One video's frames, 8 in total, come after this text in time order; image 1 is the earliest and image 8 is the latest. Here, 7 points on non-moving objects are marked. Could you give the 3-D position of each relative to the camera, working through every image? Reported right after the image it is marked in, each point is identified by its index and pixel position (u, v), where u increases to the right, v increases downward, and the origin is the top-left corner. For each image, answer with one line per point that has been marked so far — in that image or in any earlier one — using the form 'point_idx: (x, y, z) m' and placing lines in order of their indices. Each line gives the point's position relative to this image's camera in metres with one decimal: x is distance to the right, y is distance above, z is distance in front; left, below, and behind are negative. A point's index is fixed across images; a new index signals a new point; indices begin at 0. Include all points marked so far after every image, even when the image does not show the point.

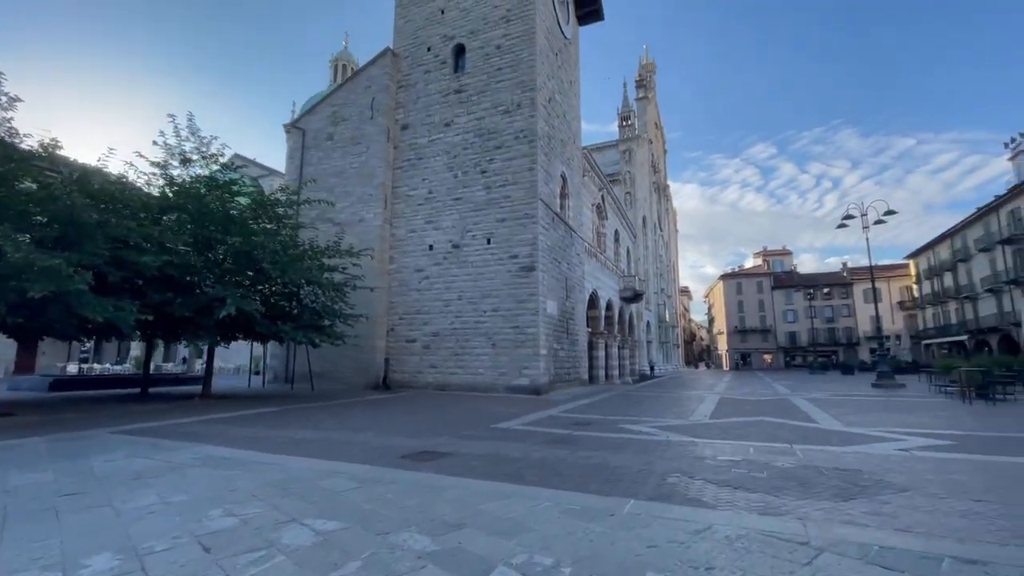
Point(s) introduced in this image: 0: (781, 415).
0: (+6.0, -2.9, +10.7) m
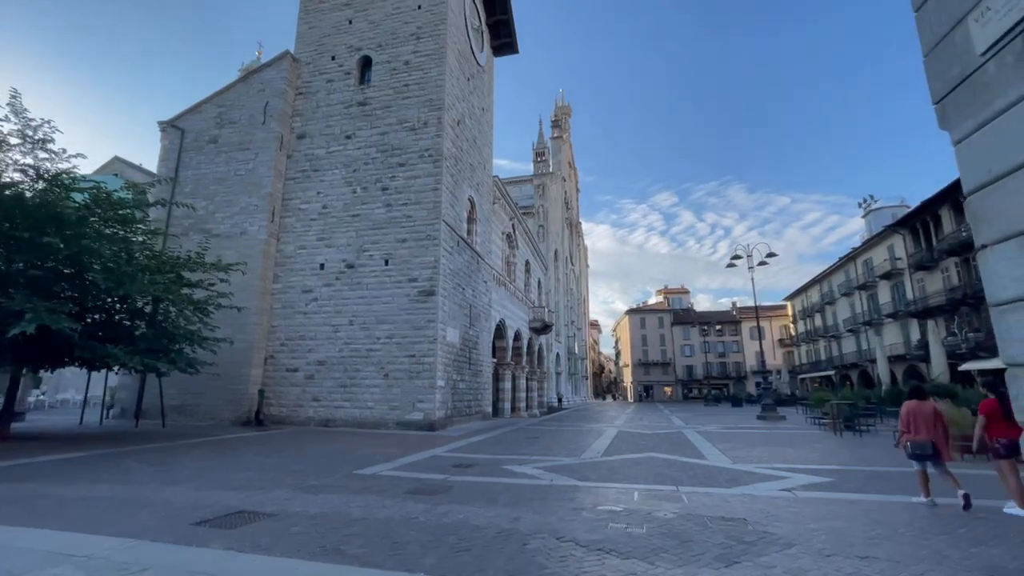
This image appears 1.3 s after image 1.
0: (+3.5, -3.6, +10.4) m
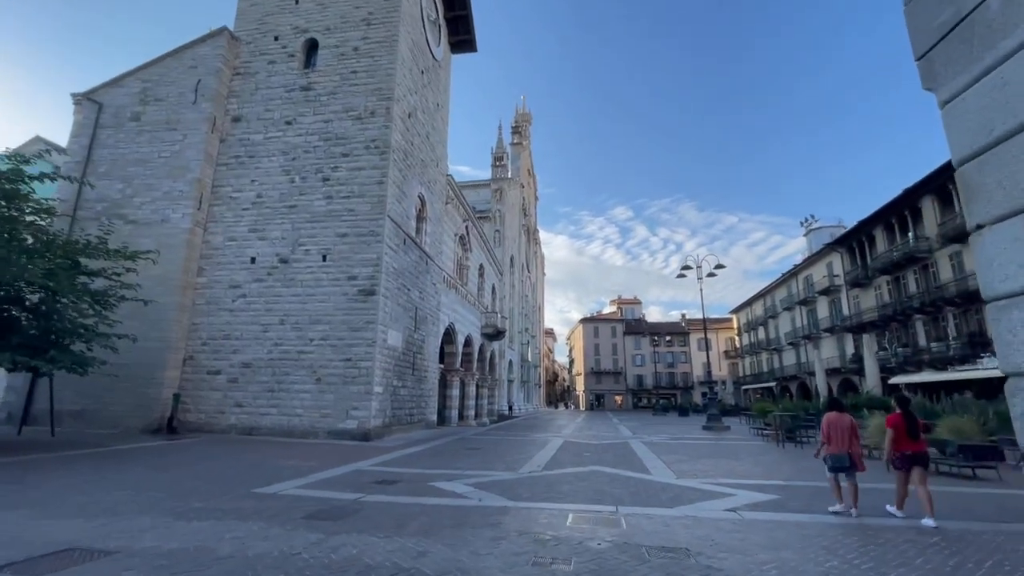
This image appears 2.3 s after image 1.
0: (+2.2, -3.7, +9.8) m
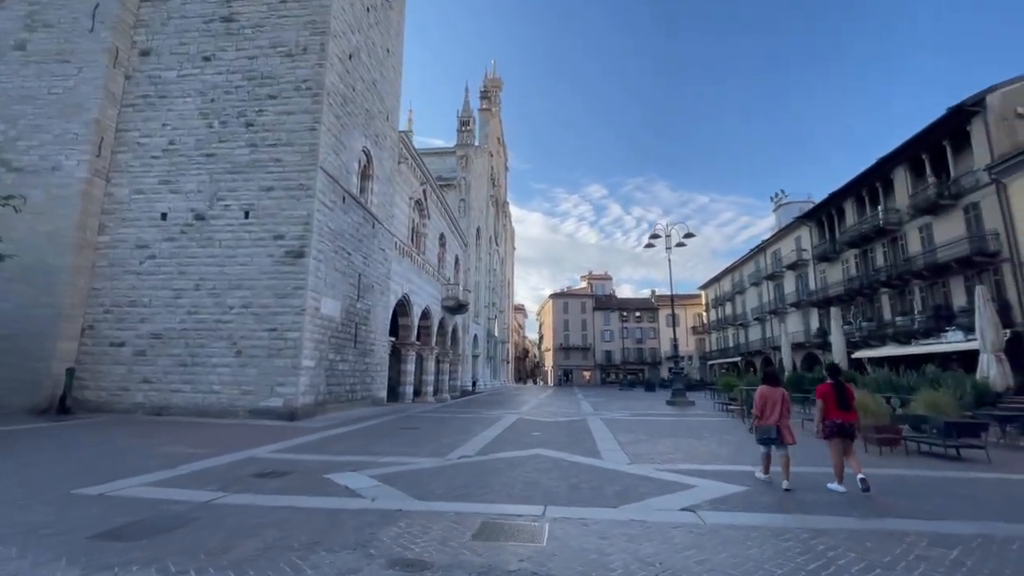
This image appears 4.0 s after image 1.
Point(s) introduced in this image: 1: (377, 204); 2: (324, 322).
0: (+1.0, -2.9, +8.6) m
1: (-5.4, +3.3, +18.9) m
2: (-5.7, -1.0, +14.5) m
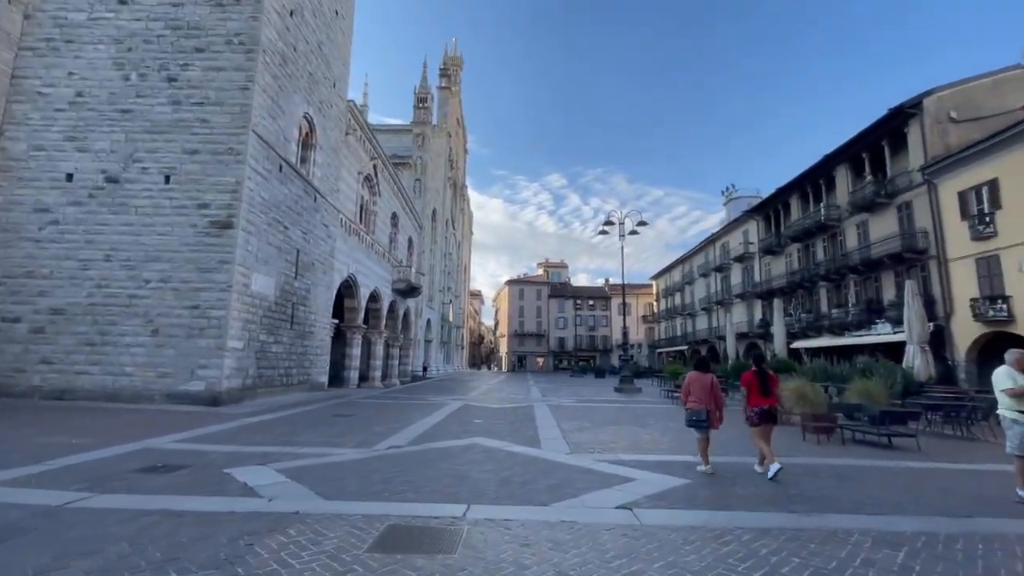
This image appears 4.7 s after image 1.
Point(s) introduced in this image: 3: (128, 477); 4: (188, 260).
0: (-0.1, -2.5, +8.2) m
1: (-7.2, +4.2, +17.7) m
2: (-7.2, -0.3, +13.4) m
3: (-3.9, -1.9, +4.9) m
4: (-8.4, +0.7, +12.4) m
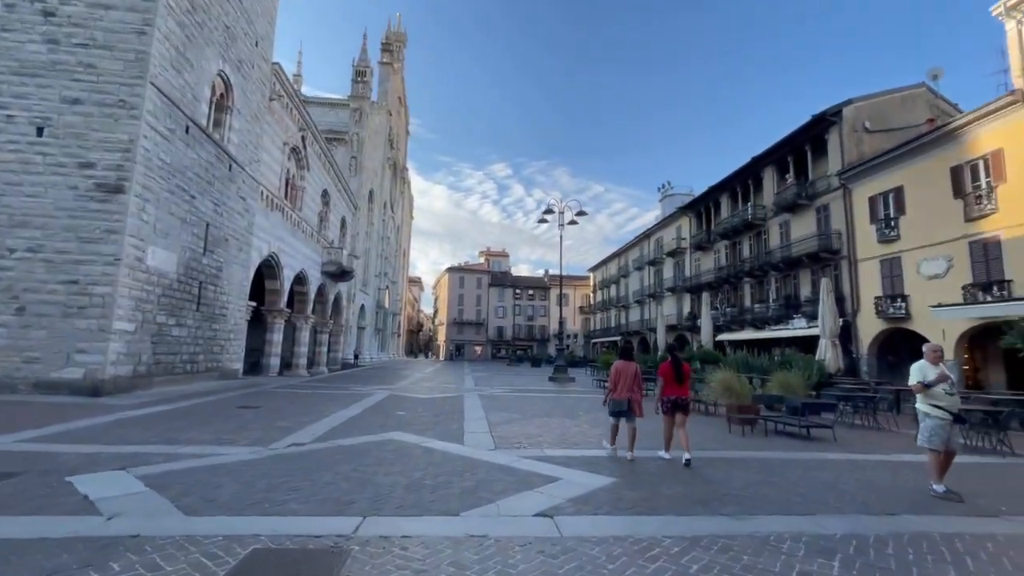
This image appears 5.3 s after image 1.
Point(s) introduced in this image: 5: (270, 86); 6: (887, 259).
0: (-1.3, -2.2, +7.6) m
1: (-9.3, +4.9, +16.0) m
2: (-9.0, +0.3, +11.8) m
3: (-4.7, -1.6, +3.8) m
4: (-10.0, +1.4, +10.7) m
5: (-9.5, +7.9, +18.7) m
6: (+14.1, +1.1, +17.9) m
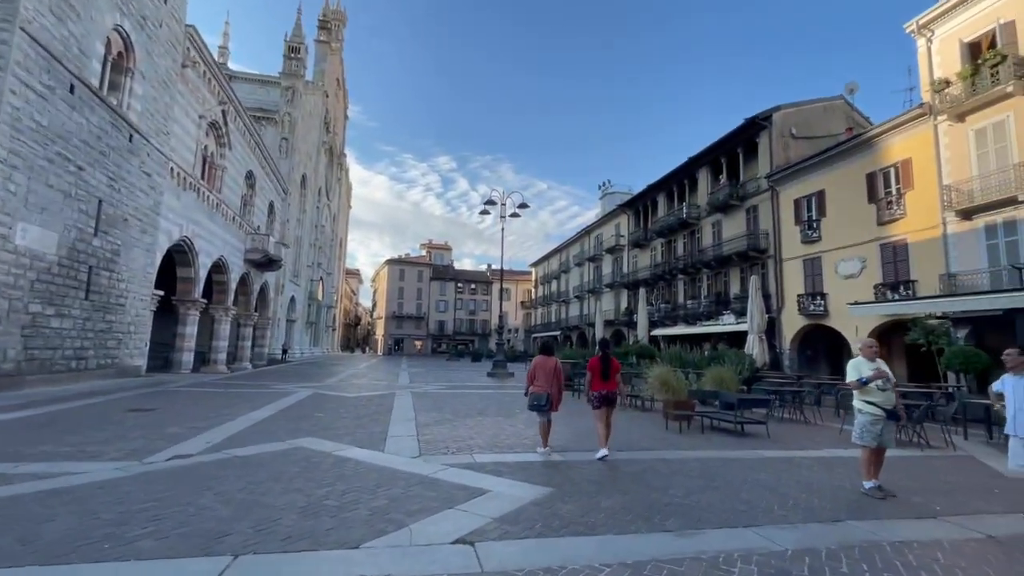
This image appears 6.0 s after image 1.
0: (-2.3, -2.1, +6.8) m
1: (-11.2, +5.3, +14.1) m
2: (-10.4, +0.6, +10.1) m
3: (-5.3, -1.4, +2.7) m
4: (-11.3, +1.7, +8.8) m
5: (-11.6, +8.4, +16.7) m
6: (+11.8, +1.2, +18.9) m
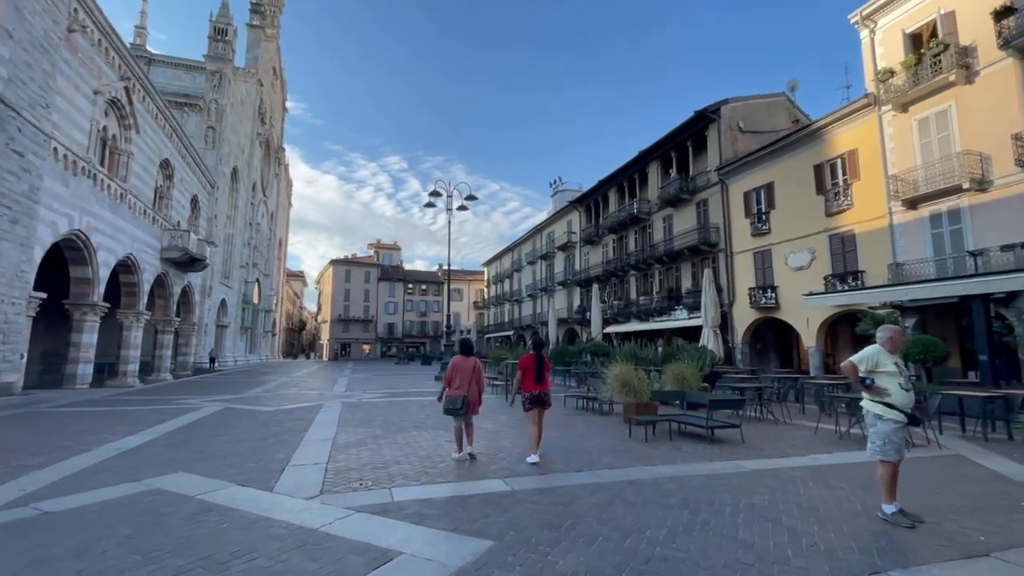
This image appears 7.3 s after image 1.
0: (-3.1, -1.9, +5.4) m
1: (-12.7, +5.2, +11.8) m
2: (-11.5, +0.6, +7.8) m
3: (-5.6, -1.4, +1.0) m
4: (-12.2, +1.7, +6.5) m
5: (-13.4, +8.3, +14.3) m
6: (+9.8, +1.4, +18.8) m
